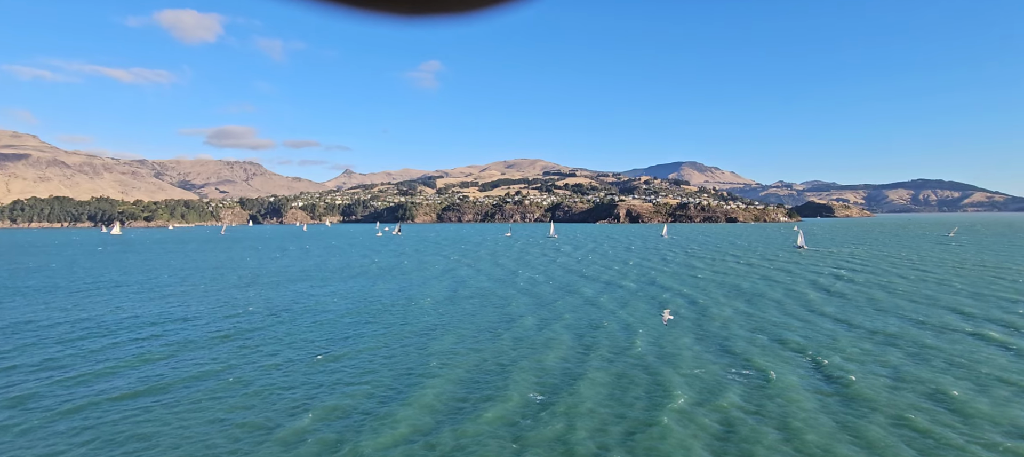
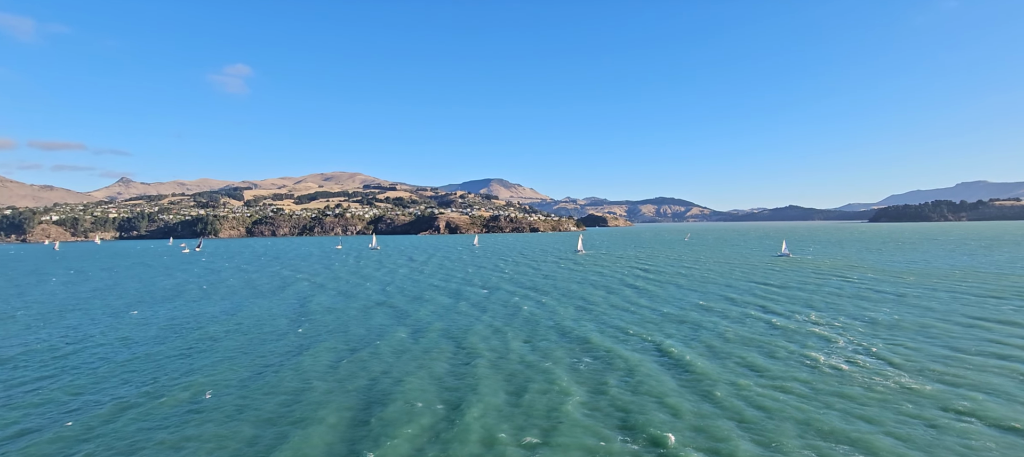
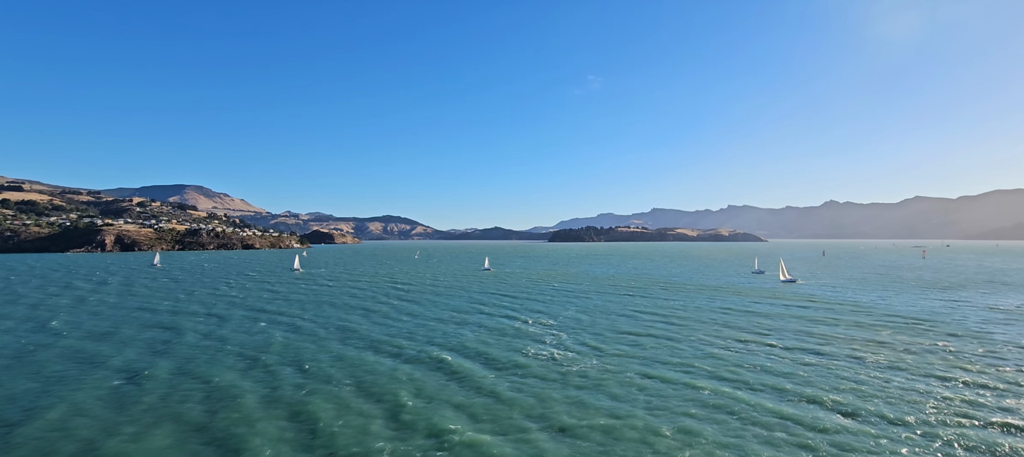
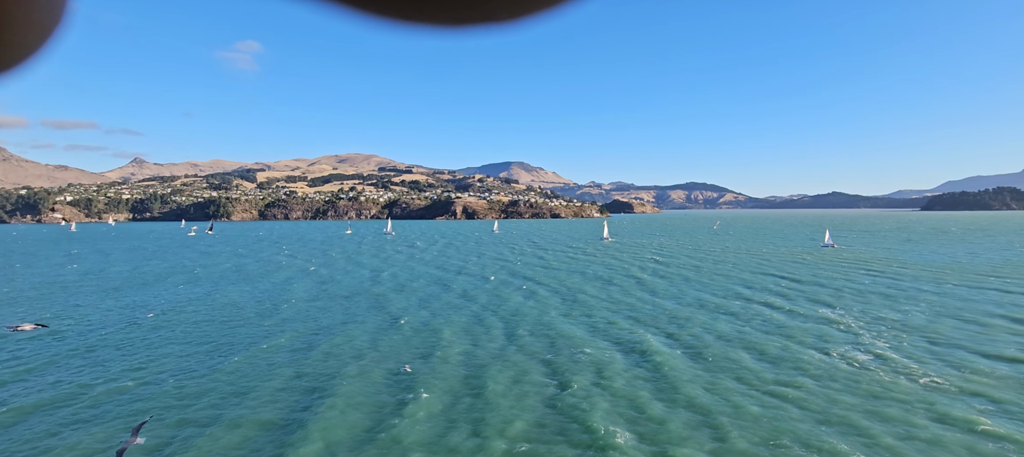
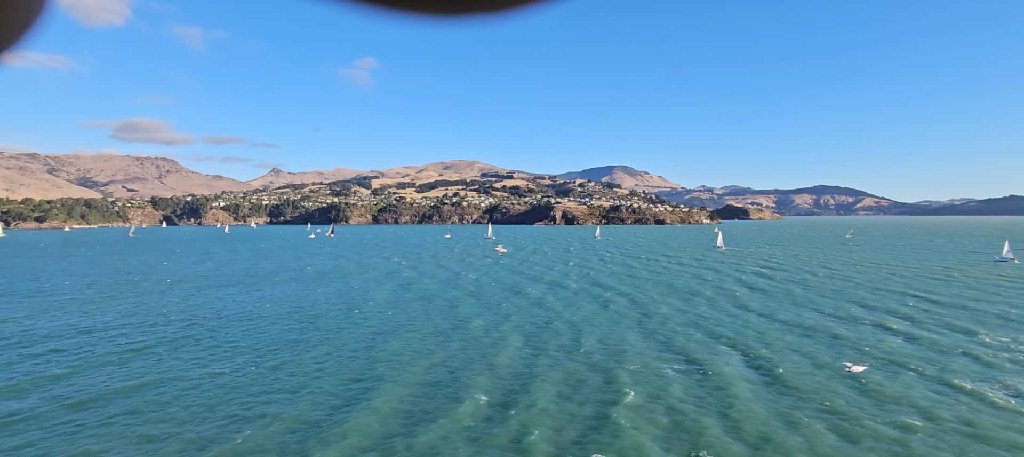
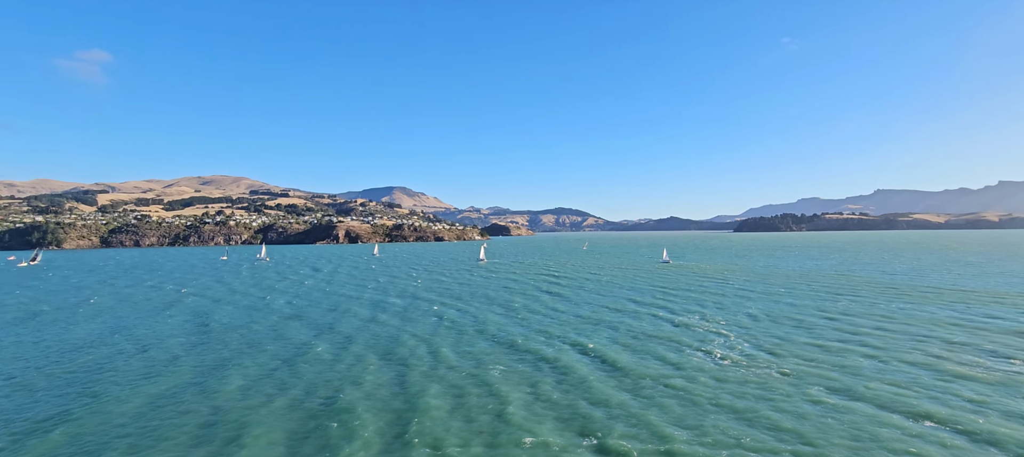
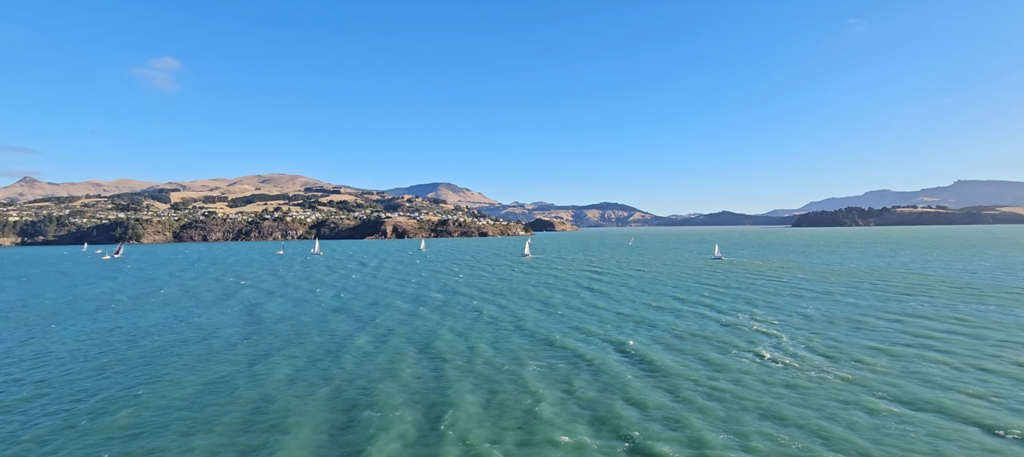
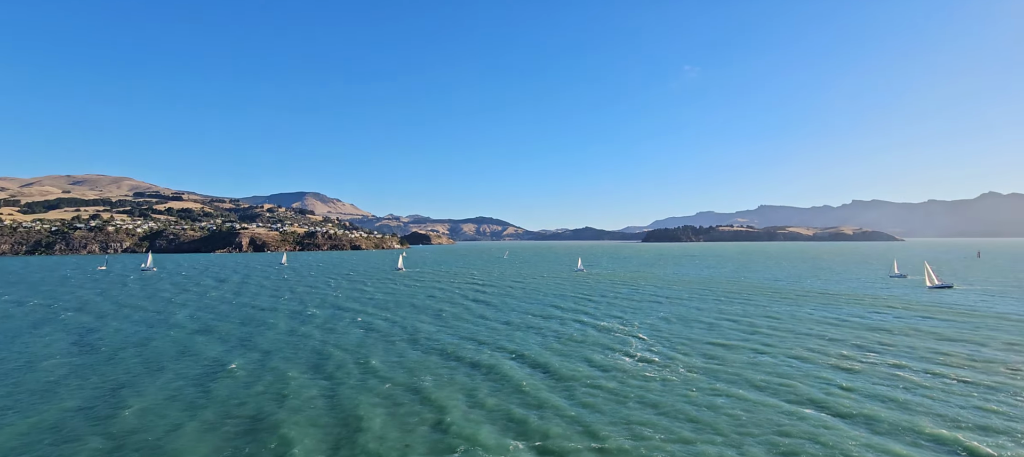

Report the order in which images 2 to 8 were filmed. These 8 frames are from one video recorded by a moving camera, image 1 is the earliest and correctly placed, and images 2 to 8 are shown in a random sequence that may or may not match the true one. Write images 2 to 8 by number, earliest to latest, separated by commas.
5, 4, 2, 7, 6, 8, 3
